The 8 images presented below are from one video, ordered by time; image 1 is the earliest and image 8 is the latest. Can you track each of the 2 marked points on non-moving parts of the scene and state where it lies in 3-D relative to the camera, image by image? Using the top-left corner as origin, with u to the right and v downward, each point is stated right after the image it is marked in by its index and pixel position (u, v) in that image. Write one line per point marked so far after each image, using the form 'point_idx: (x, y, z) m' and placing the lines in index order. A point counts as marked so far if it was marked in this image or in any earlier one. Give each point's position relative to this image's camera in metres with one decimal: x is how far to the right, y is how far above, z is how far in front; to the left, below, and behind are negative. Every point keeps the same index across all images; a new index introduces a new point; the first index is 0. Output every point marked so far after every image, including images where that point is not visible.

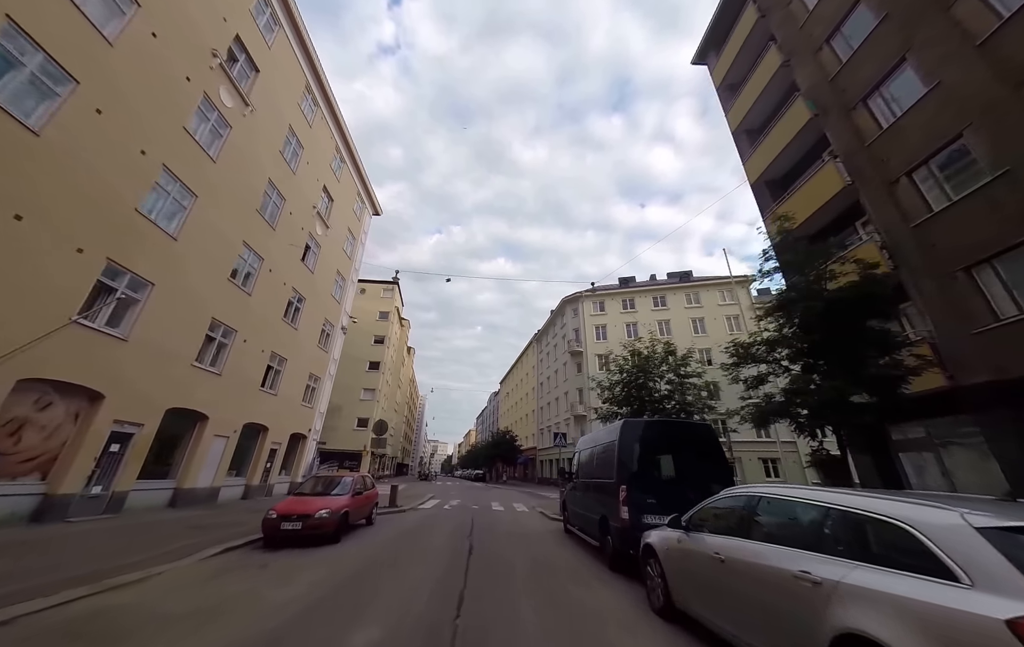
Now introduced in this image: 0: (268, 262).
0: (-10.5, +2.7, +15.6) m
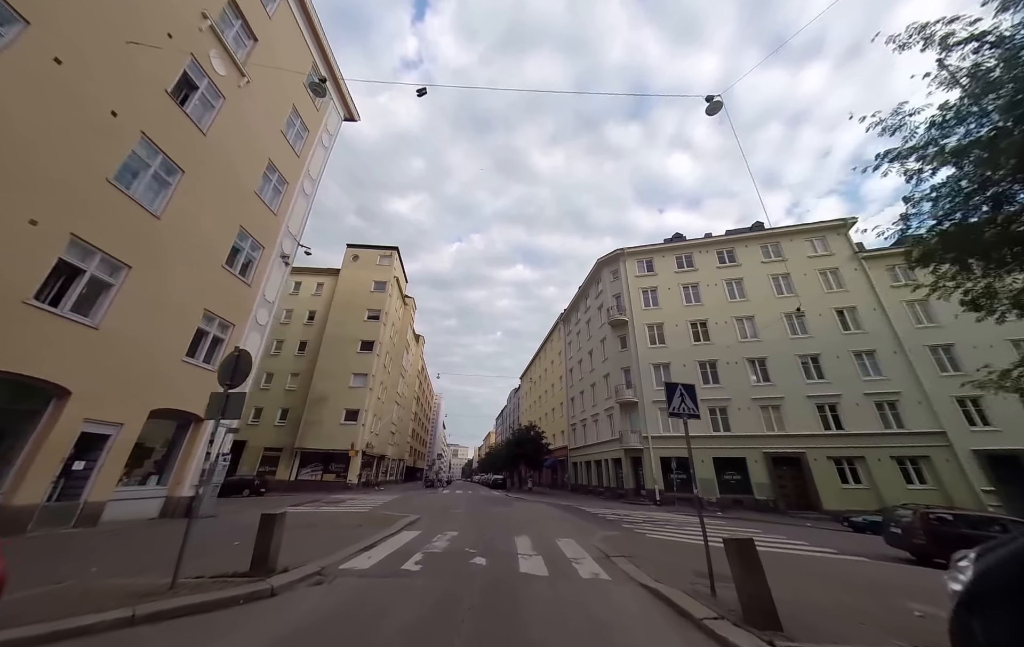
0: (-9.6, +5.9, +7.5) m
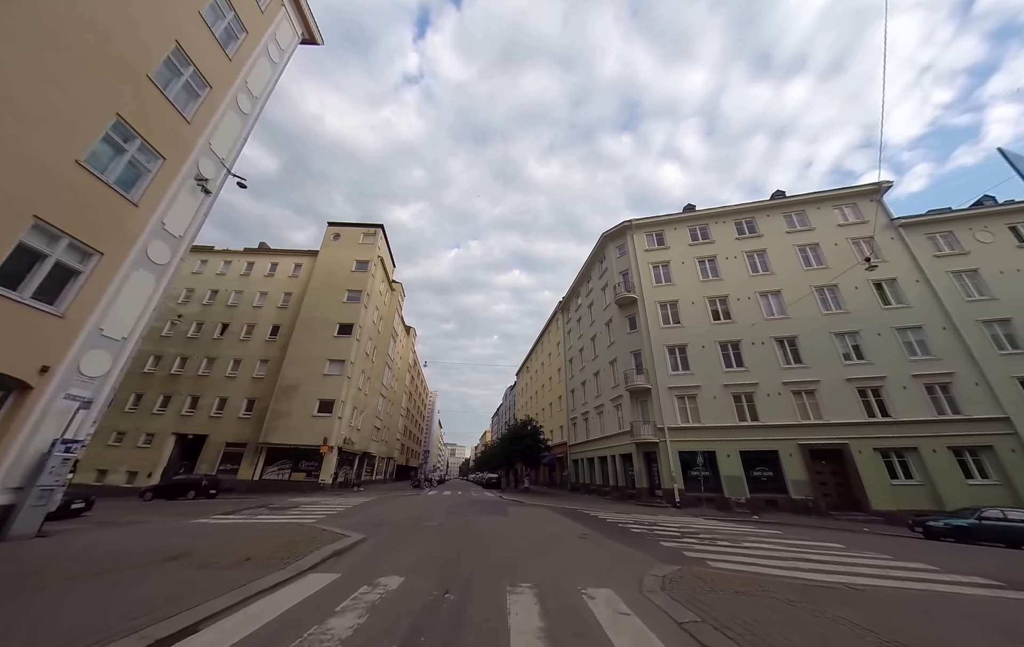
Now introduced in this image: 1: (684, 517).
0: (-9.8, +7.4, +3.8) m
1: (+8.7, -9.9, +18.5) m
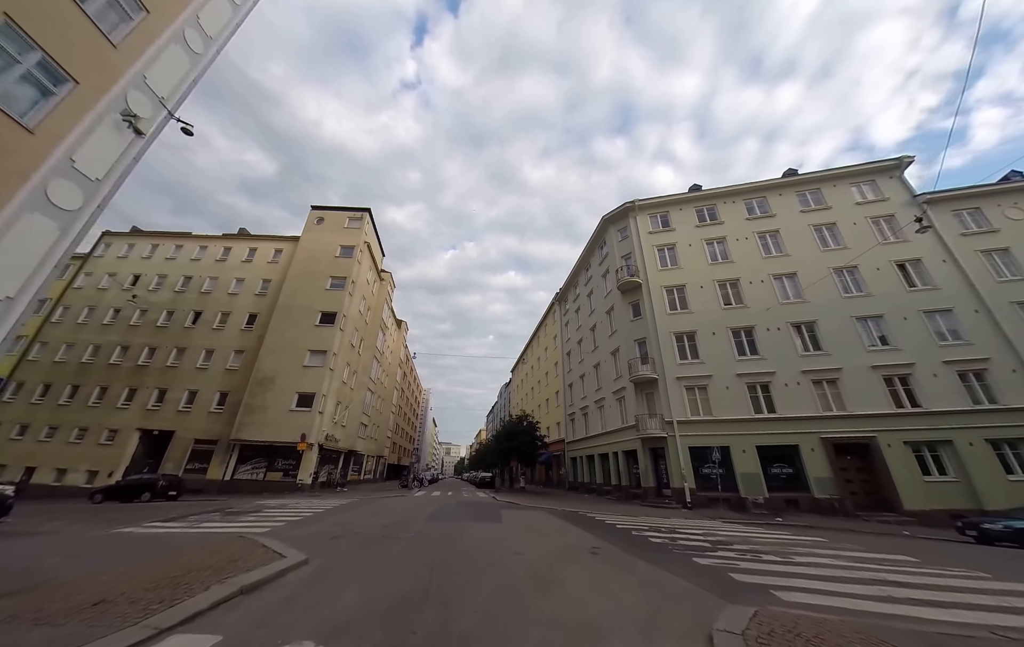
0: (-9.9, +8.2, +1.7) m
1: (+8.5, -9.0, +16.7) m
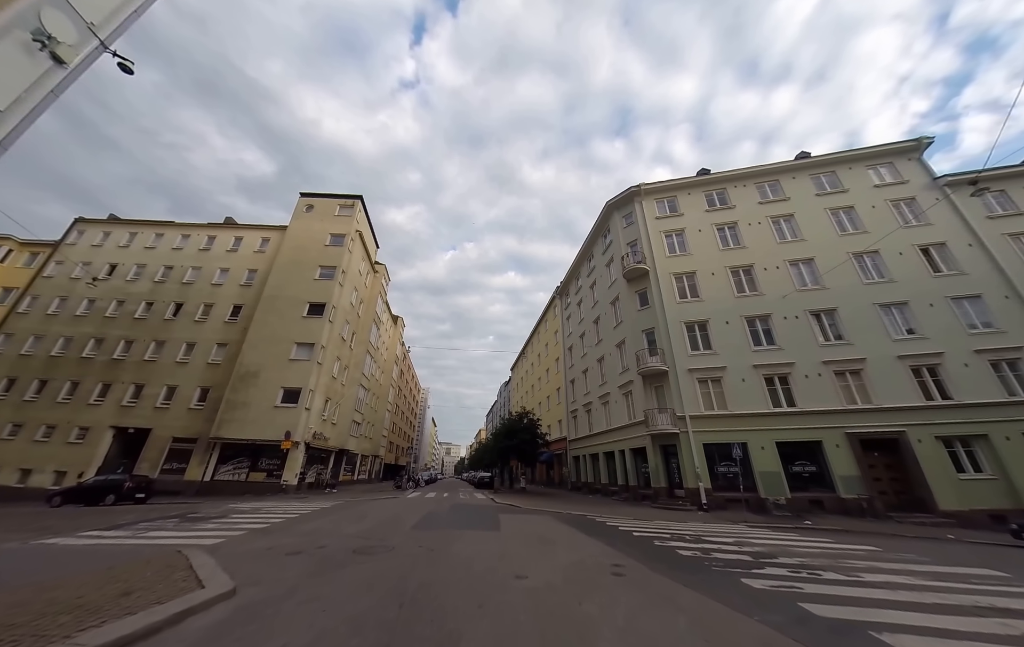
0: (-9.9, +8.8, +0.2) m
1: (+8.5, -8.3, +15.2) m
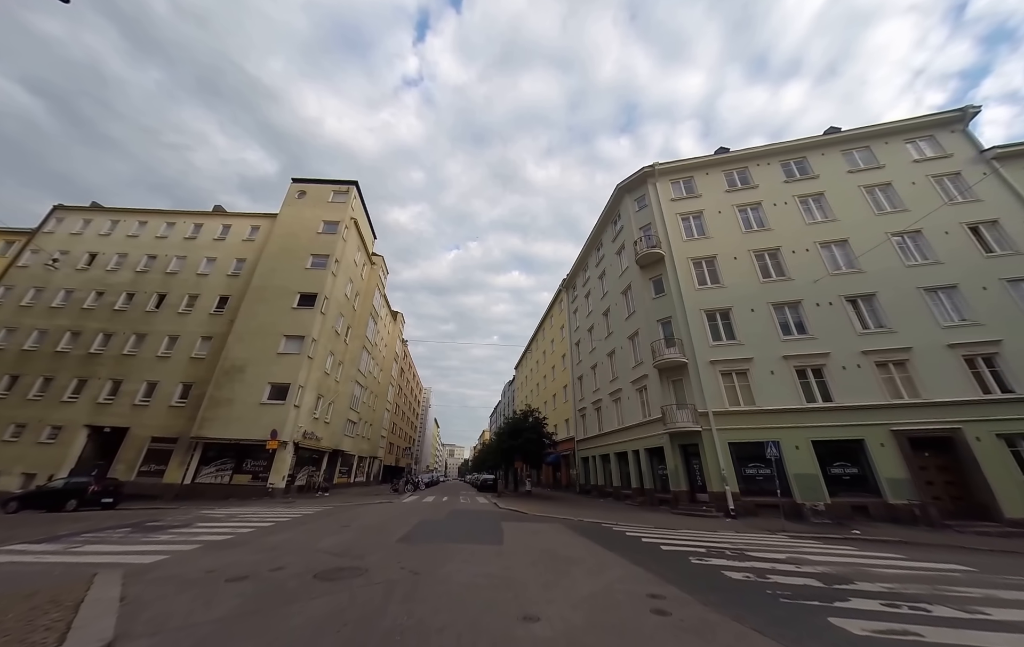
0: (-9.9, +9.5, -1.4) m
1: (+8.7, -7.7, +13.3) m
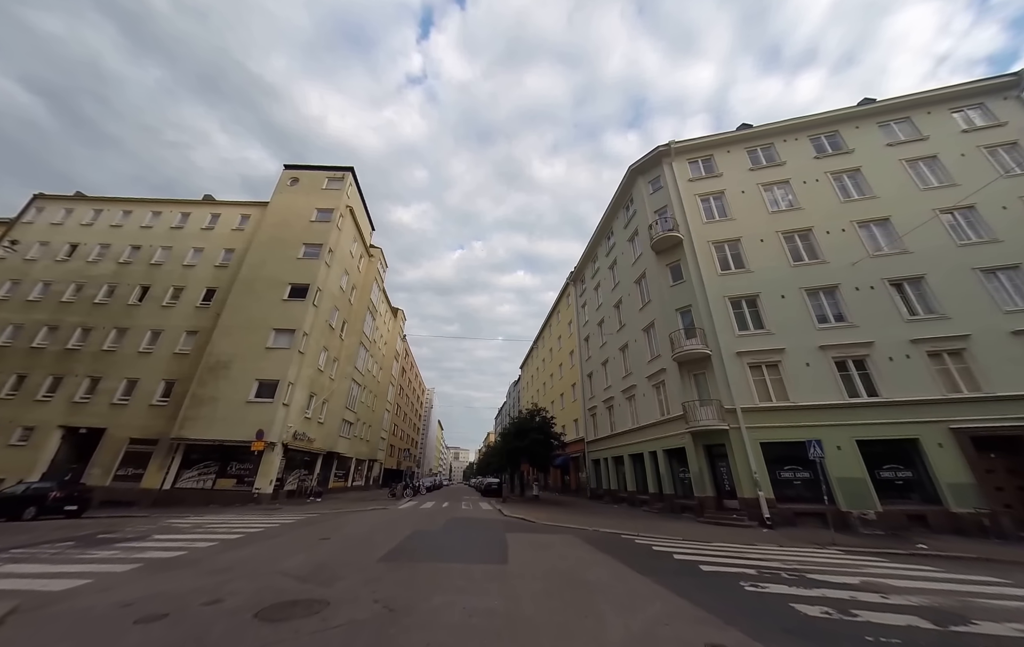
0: (-10.0, +10.1, -2.9) m
1: (+8.9, -7.0, +11.5) m
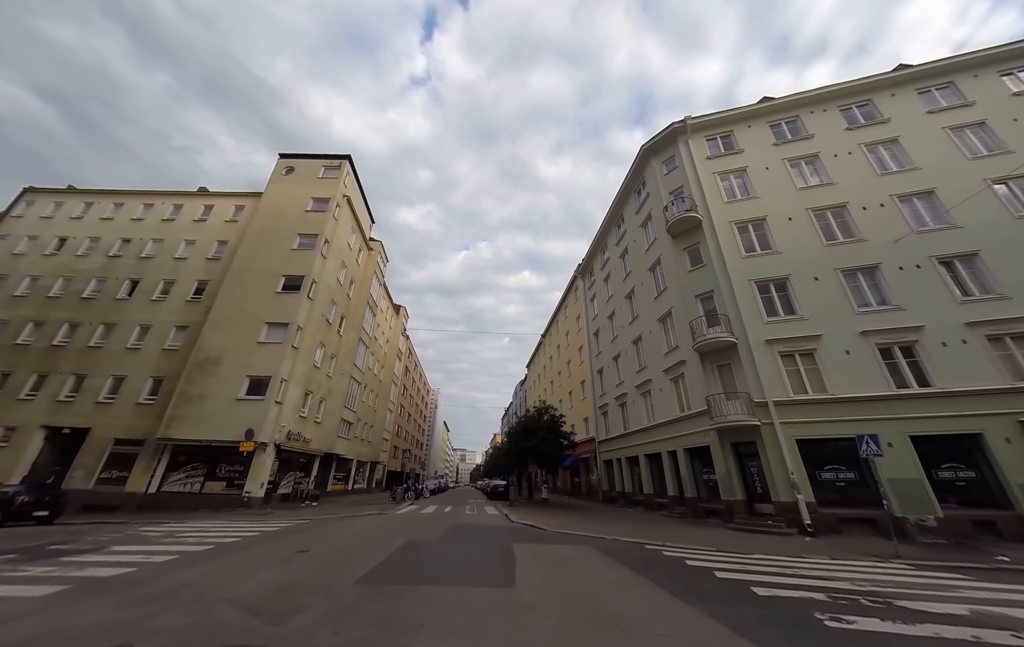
0: (-10.2, +10.6, -4.0) m
1: (+9.1, -6.4, +9.9) m
